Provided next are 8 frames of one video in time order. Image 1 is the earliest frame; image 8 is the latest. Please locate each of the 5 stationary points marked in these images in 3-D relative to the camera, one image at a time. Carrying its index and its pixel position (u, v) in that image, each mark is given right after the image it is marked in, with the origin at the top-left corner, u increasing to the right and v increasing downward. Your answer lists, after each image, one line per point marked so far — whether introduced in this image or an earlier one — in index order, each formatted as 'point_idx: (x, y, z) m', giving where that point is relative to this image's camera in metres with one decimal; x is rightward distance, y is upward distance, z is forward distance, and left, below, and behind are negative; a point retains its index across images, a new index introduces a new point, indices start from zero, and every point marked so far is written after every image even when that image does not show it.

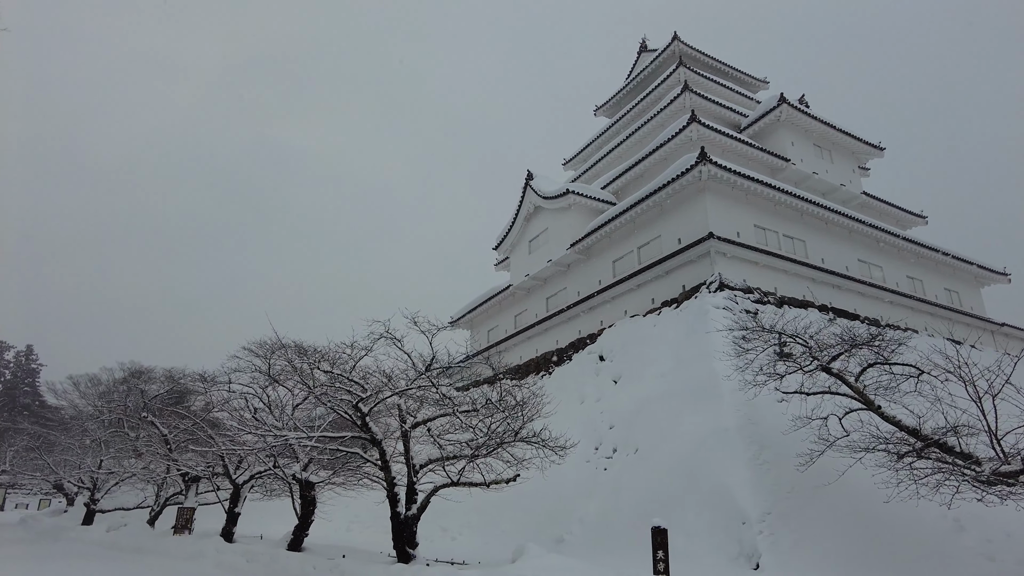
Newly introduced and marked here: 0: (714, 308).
0: (+4.9, -0.5, +15.5) m
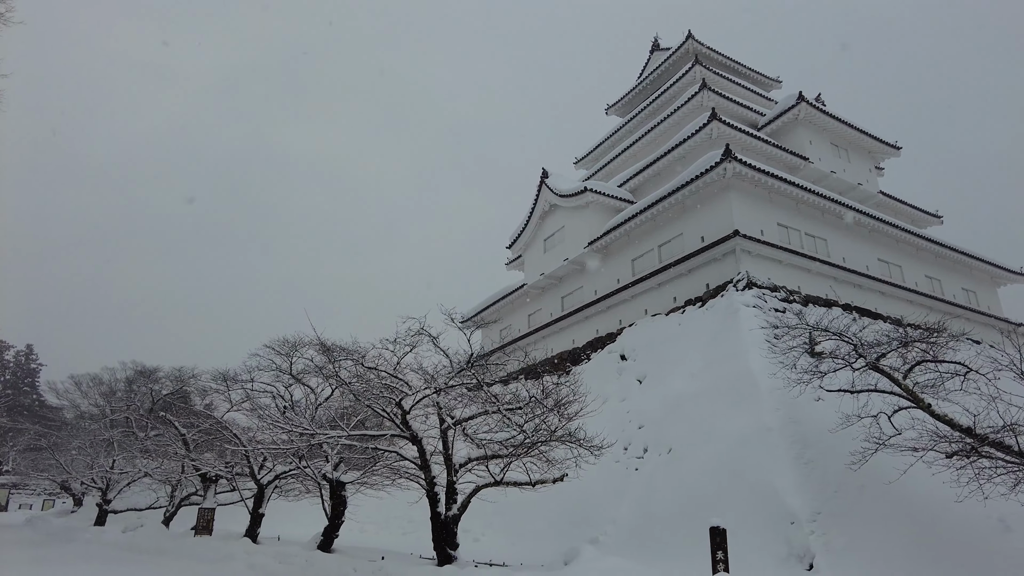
0: (+5.5, -0.4, +15.4) m
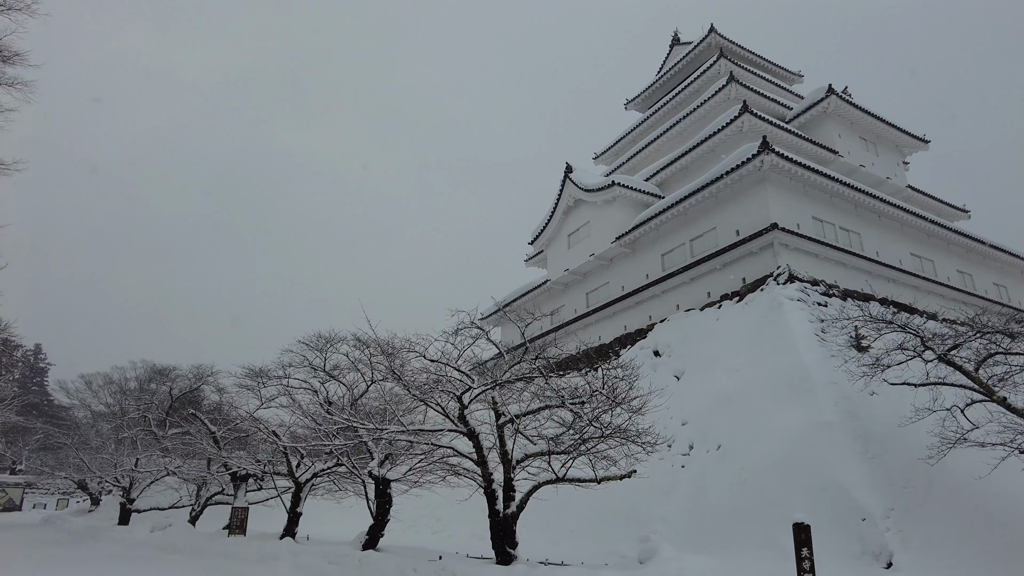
0: (+6.4, -0.3, +15.1) m
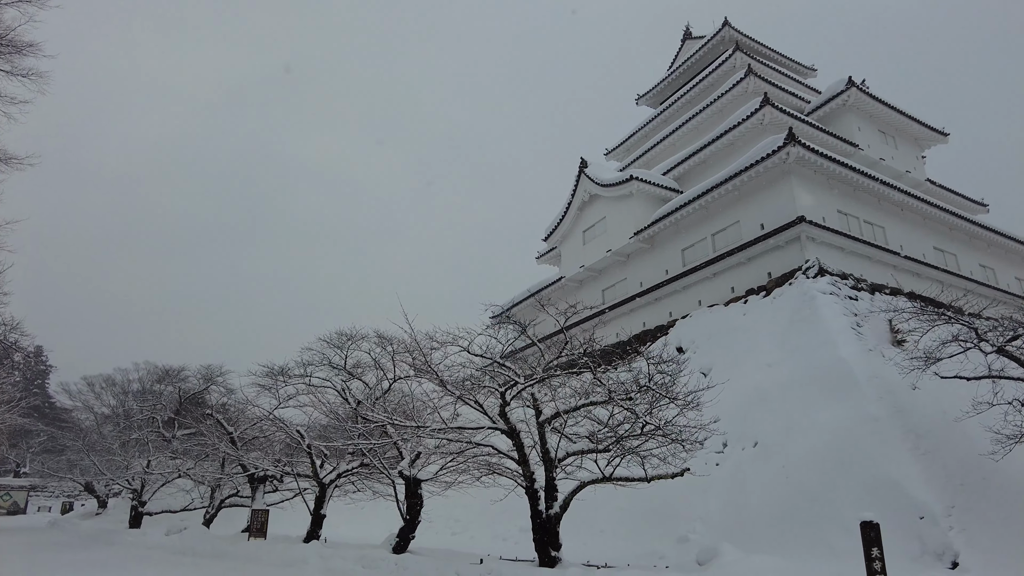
0: (+7.0, -0.1, +14.8) m
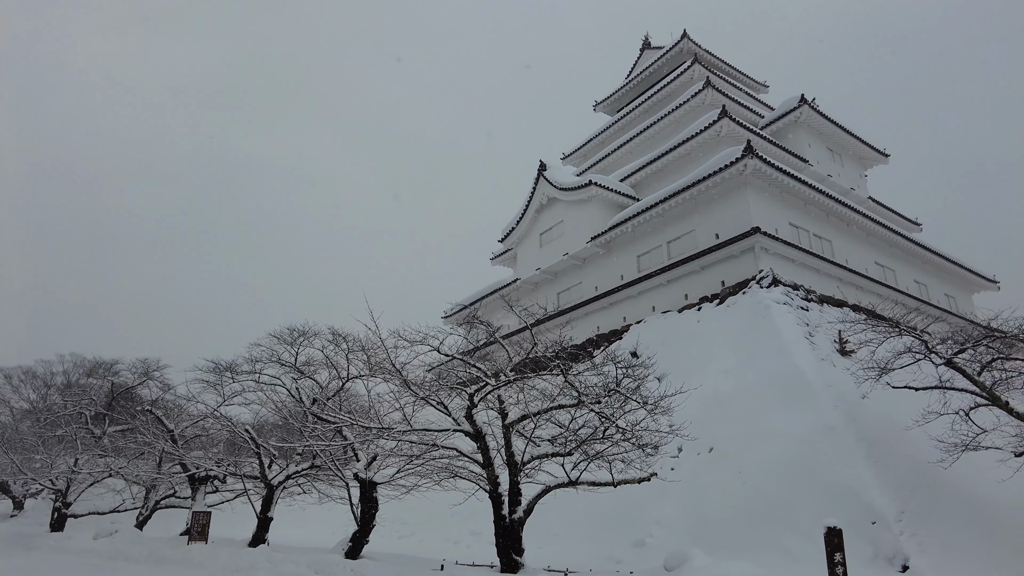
0: (+6.1, -0.4, +15.1) m
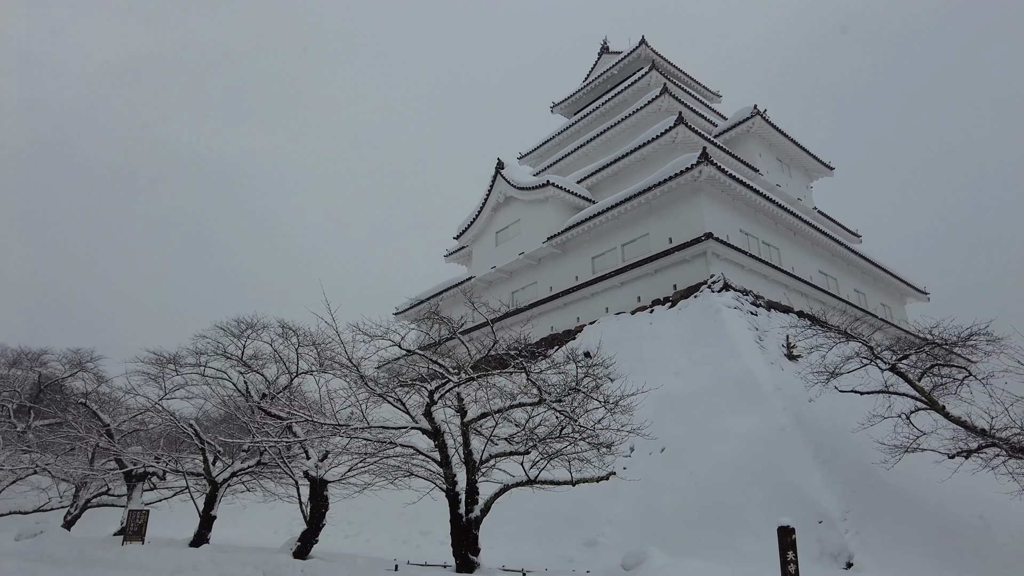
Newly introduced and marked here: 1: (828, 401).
0: (+5.1, -0.5, +15.5) m
1: (+6.1, -2.2, +12.7) m
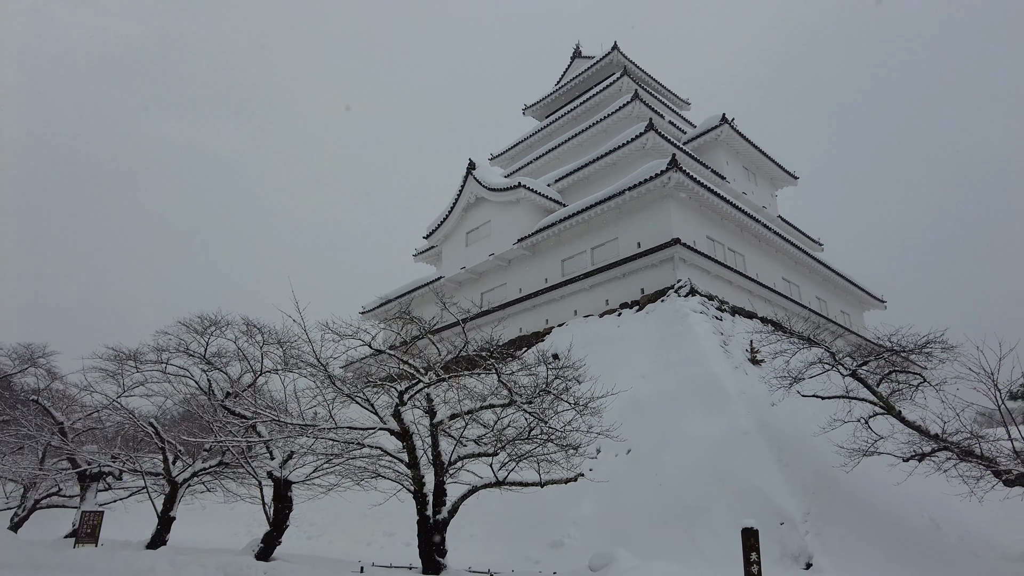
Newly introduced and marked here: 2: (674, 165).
0: (+4.4, -0.6, +15.7) m
1: (+5.5, -2.3, +13.0) m
2: (+4.5, +3.4, +18.1) m
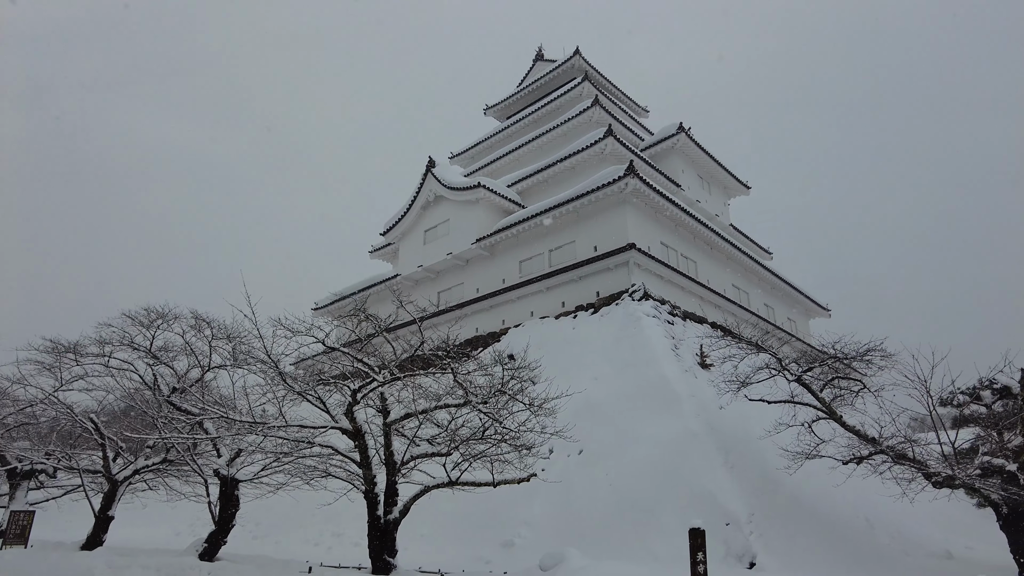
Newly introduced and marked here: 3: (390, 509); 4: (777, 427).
0: (+3.4, -0.7, +16.0) m
1: (+4.6, -2.4, +13.3) m
2: (+3.4, +3.3, +18.4) m
3: (-1.7, -3.2, +9.4) m
4: (+5.3, -2.8, +13.0) m
